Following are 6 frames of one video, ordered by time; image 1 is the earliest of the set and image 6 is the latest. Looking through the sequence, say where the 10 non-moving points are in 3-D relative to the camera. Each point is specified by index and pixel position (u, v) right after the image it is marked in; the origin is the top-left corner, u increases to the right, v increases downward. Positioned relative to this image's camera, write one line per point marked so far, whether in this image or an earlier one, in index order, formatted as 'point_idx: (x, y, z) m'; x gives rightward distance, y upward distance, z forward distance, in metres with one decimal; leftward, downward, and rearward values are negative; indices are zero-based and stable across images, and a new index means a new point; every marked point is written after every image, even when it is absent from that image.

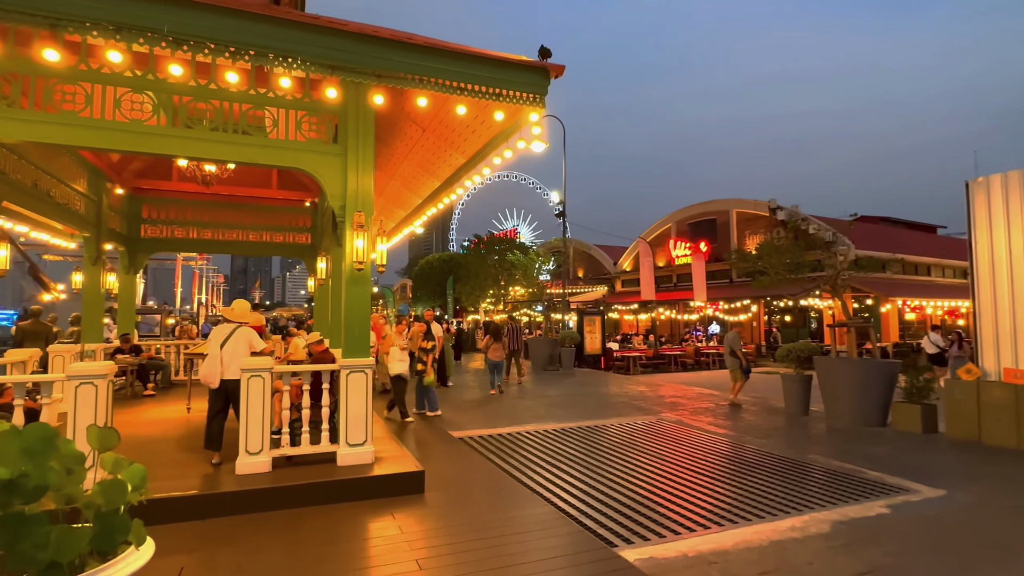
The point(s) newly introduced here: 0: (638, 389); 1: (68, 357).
0: (+3.3, -2.6, +13.7) m
1: (-7.6, -1.2, +9.0) m
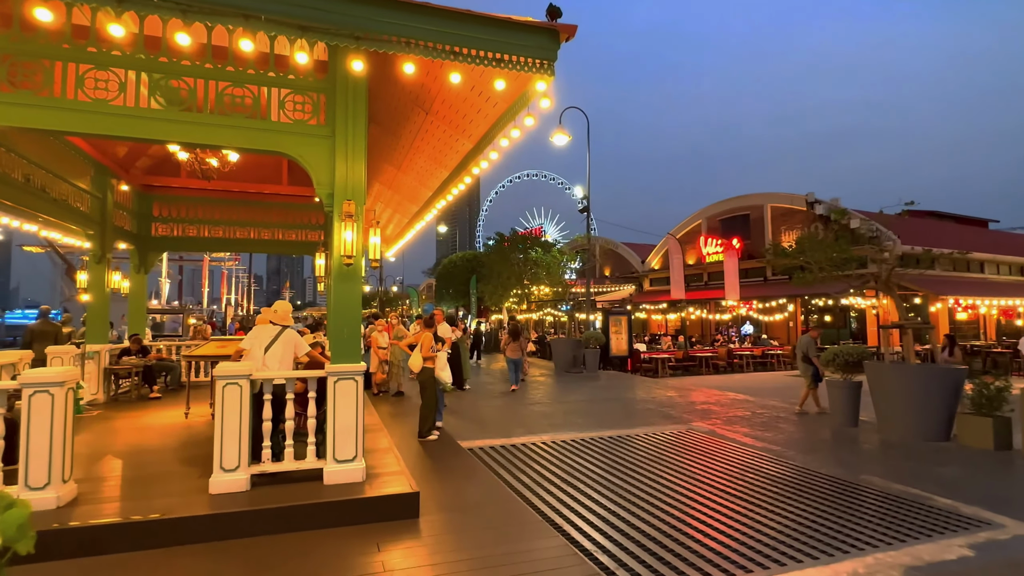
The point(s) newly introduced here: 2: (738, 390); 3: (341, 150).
0: (+3.8, -2.6, +12.8) m
1: (-7.4, -1.2, +8.7) m
2: (+6.5, -3.0, +15.3) m
3: (-1.7, +1.4, +5.2) m
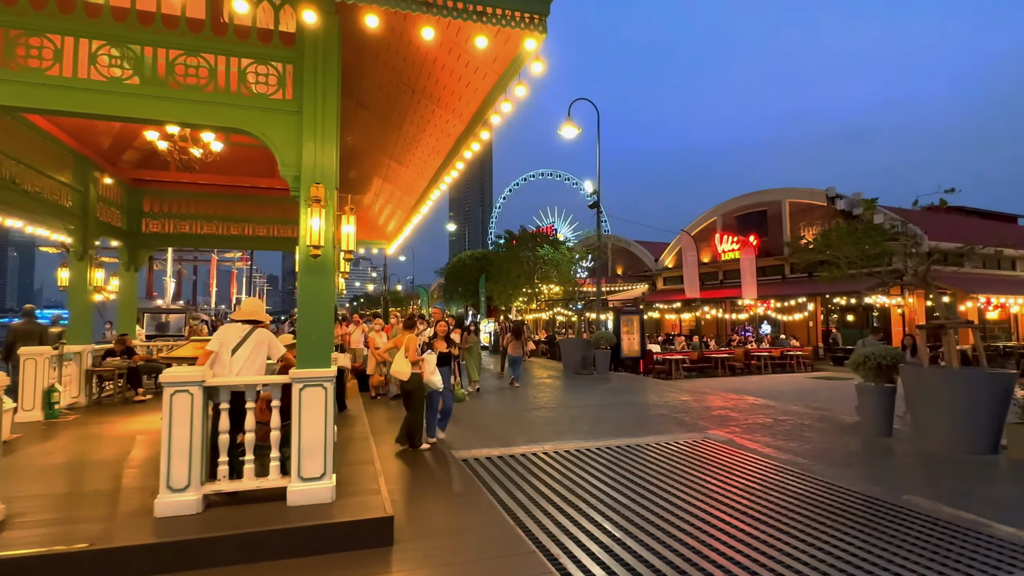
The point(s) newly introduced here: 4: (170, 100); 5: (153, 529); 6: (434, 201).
0: (+3.9, -2.5, +12.1) m
1: (-7.4, -1.1, +8.2) m
2: (+6.7, -2.9, +14.4) m
3: (-1.8, +1.4, +4.6) m
4: (-2.9, +1.6, +4.4) m
5: (-2.7, -1.8, +4.0) m
6: (-1.7, +2.0, +11.2) m
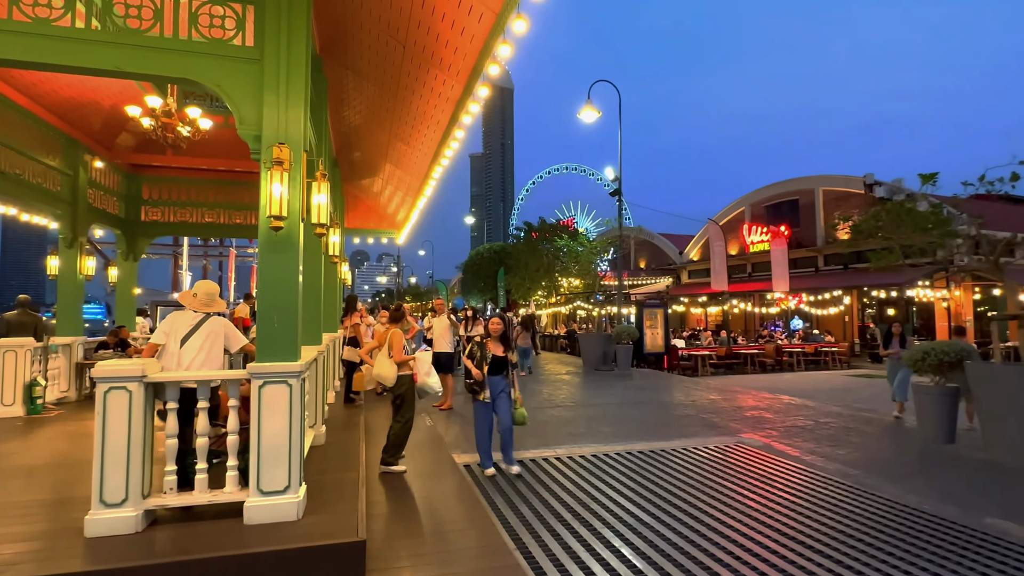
0: (+4.2, -2.3, +11.1) m
1: (-7.2, -1.0, +7.7) m
2: (+7.1, -2.7, +13.4) m
3: (-1.8, +1.6, +3.9) m
4: (-2.9, +1.7, +3.8) m
5: (-2.7, -1.7, +3.3) m
6: (-1.5, +2.2, +10.5) m
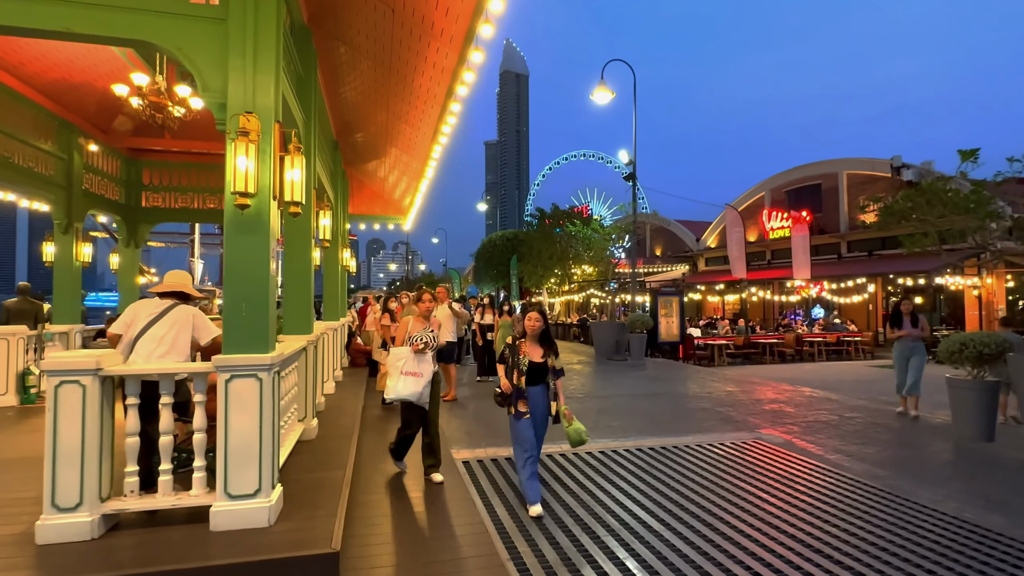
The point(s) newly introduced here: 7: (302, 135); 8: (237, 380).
0: (+4.3, -2.0, +10.7) m
1: (-7.2, -0.8, +7.6) m
2: (+7.3, -2.4, +12.9) m
3: (-1.9, +1.7, +3.6) m
4: (-2.9, +1.8, +3.4) m
5: (-2.8, -1.6, +3.0) m
6: (-1.3, +2.5, +10.1) m
7: (-2.2, +1.6, +5.5) m
8: (-1.8, -0.6, +3.4) m
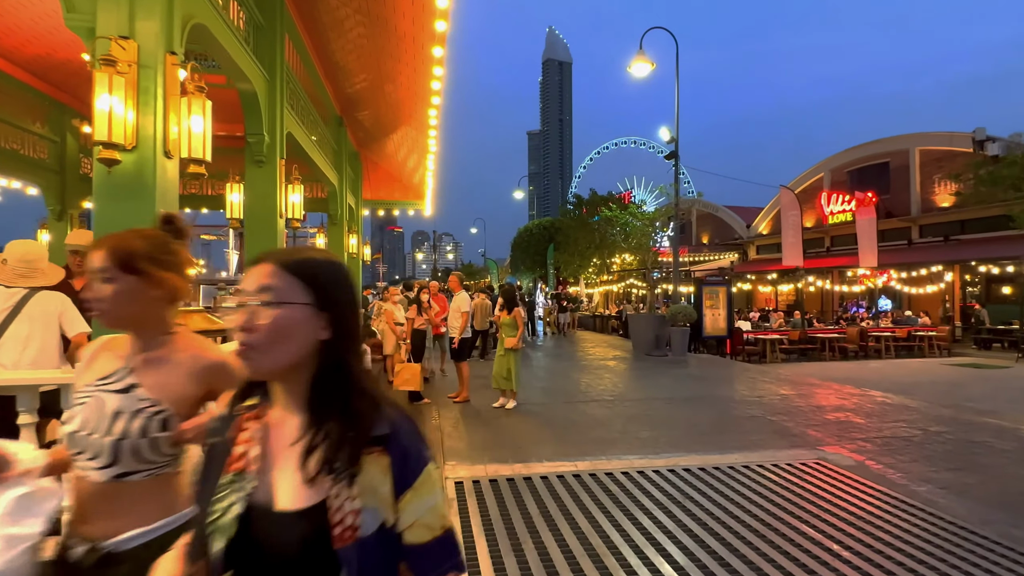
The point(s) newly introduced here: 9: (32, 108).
0: (+4.7, -1.8, +9.3) m
1: (-7.0, -0.6, +7.2) m
2: (+7.9, -2.1, +11.3) m
3: (-2.0, +1.8, +2.7) m
4: (-3.1, +1.9, +2.6) m
5: (-3.0, -1.5, +2.3) m
6: (-1.0, +2.7, +9.1) m
7: (-2.2, +1.7, +4.7) m
8: (-2.0, -0.5, +2.6) m
9: (-7.3, +2.8, +8.0) m
